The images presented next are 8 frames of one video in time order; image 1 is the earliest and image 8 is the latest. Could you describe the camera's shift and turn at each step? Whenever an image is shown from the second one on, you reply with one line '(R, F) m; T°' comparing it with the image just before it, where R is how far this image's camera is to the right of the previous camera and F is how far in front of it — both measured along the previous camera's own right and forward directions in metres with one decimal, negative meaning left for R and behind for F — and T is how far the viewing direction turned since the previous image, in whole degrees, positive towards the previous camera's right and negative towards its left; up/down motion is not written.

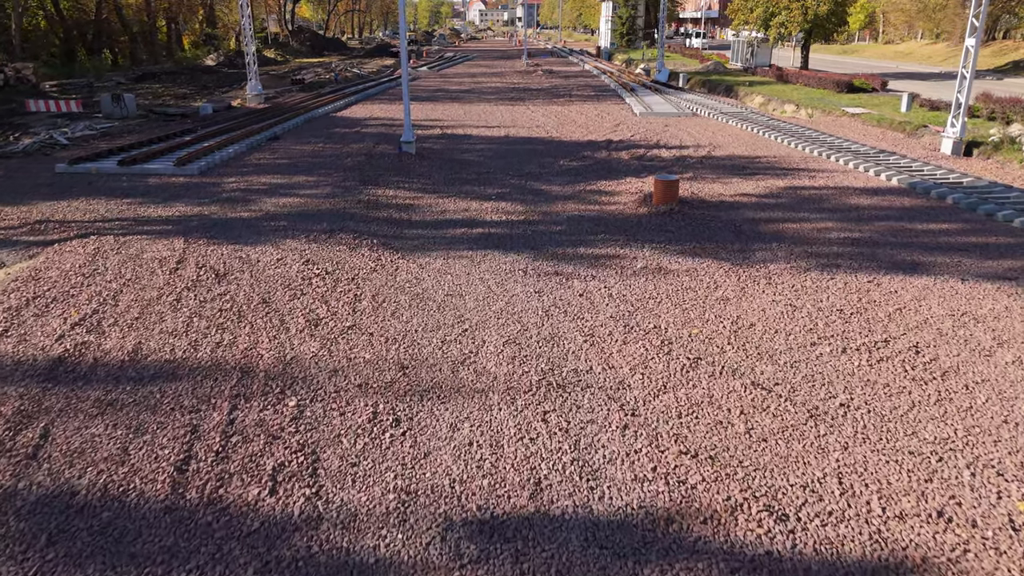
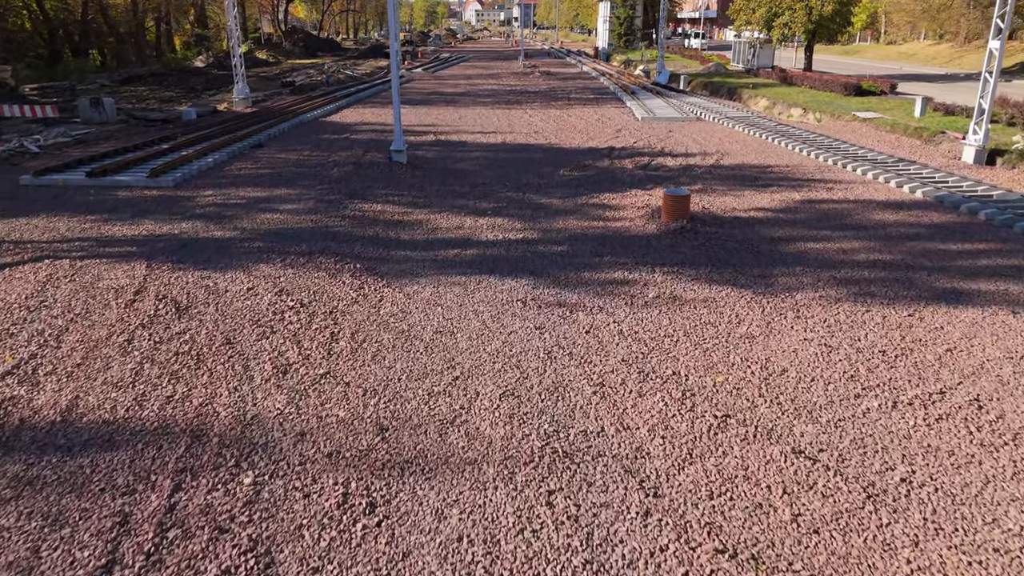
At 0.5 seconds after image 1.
(0.0, +0.8) m; 0°
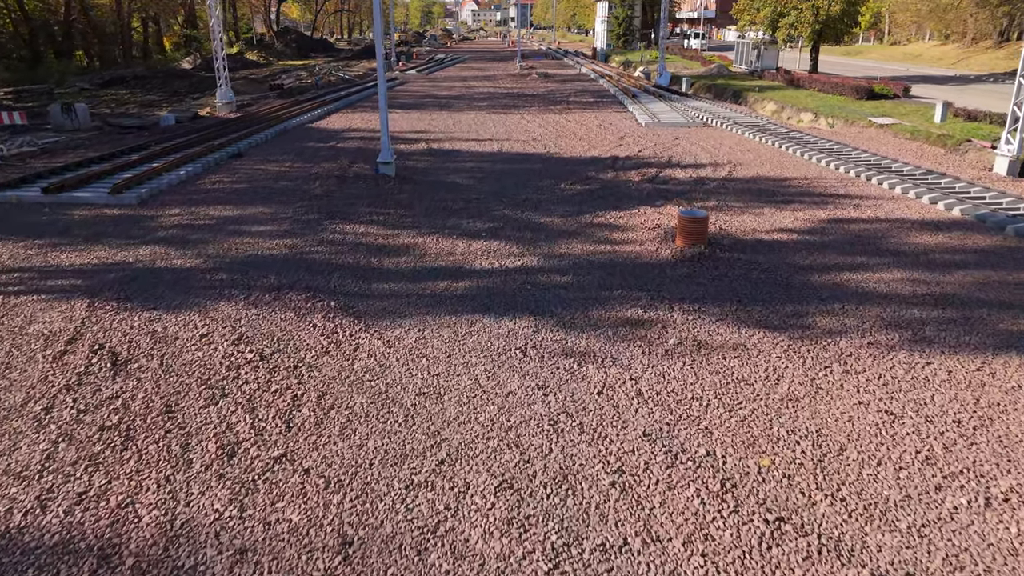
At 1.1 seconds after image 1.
(0.0, +0.9) m; 0°
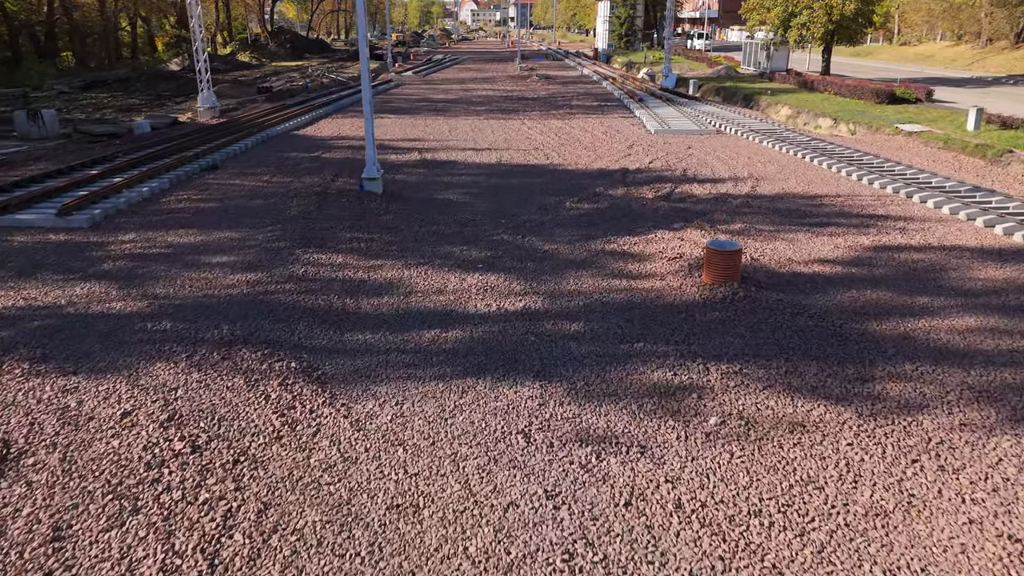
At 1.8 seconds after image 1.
(0.0, +1.2) m; 0°
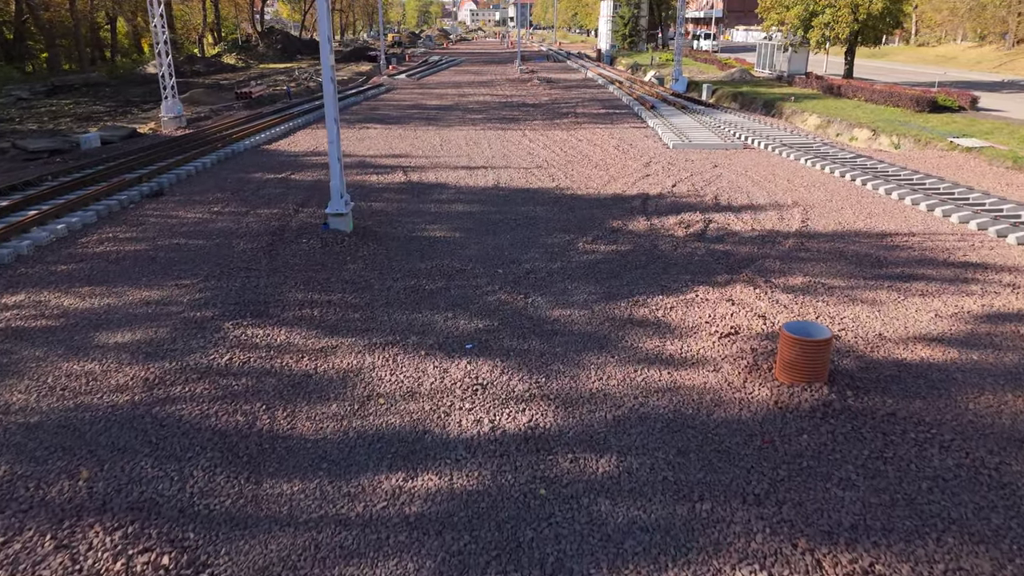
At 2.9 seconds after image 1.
(0.0, +1.9) m; 0°
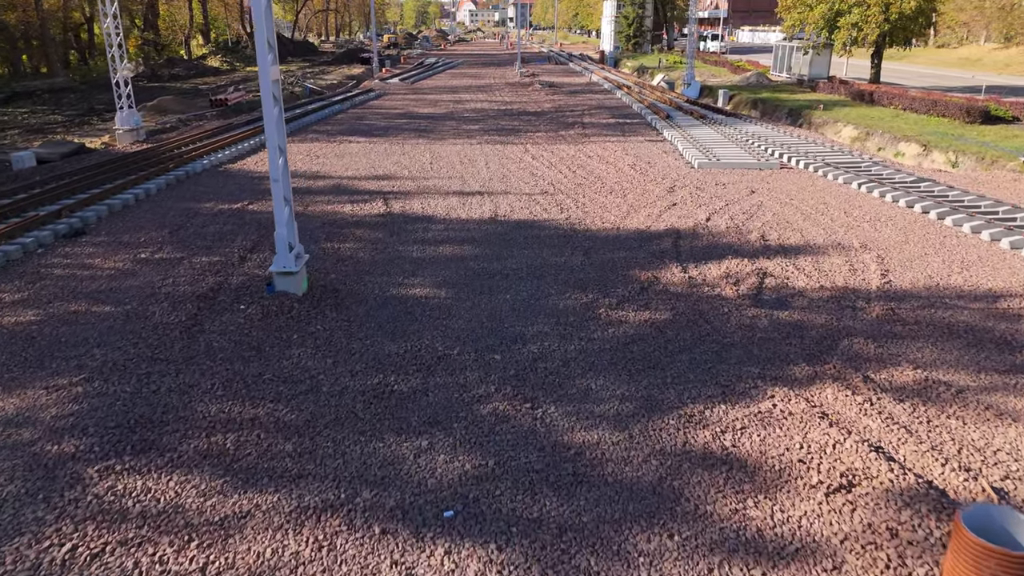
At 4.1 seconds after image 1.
(0.0, +1.9) m; 0°
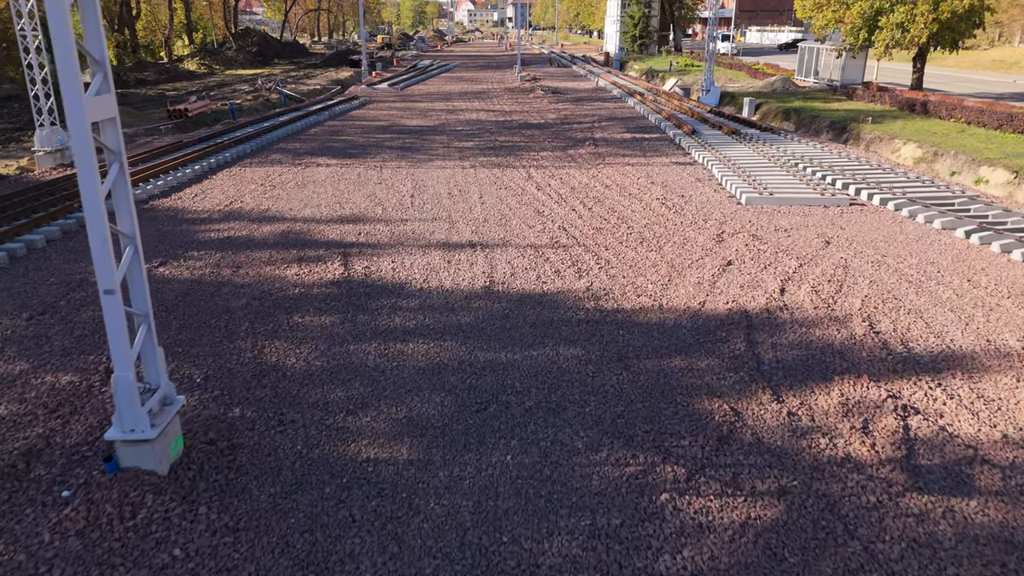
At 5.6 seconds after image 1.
(0.0, +2.6) m; 0°
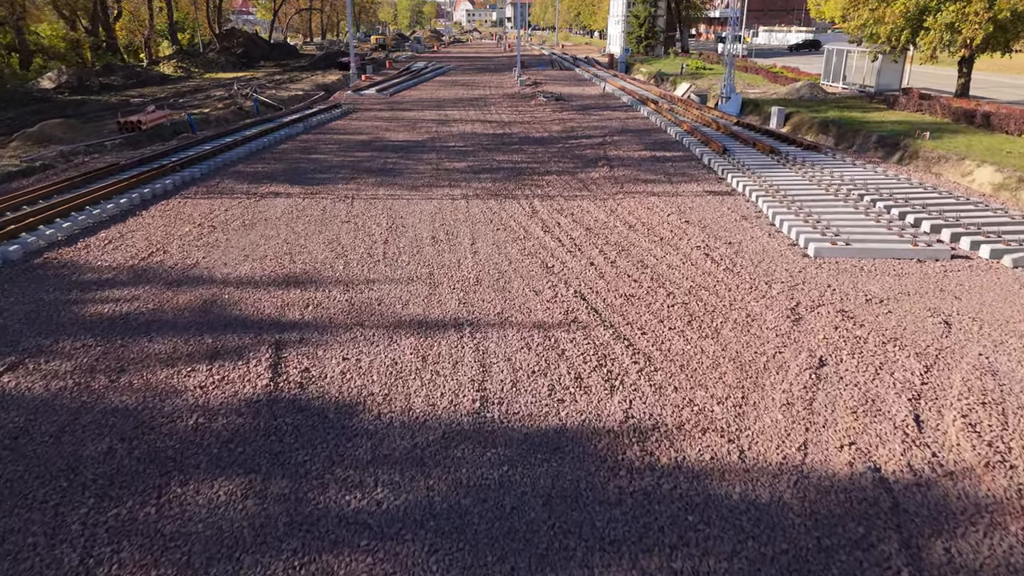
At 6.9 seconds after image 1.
(0.0, +2.3) m; 0°
